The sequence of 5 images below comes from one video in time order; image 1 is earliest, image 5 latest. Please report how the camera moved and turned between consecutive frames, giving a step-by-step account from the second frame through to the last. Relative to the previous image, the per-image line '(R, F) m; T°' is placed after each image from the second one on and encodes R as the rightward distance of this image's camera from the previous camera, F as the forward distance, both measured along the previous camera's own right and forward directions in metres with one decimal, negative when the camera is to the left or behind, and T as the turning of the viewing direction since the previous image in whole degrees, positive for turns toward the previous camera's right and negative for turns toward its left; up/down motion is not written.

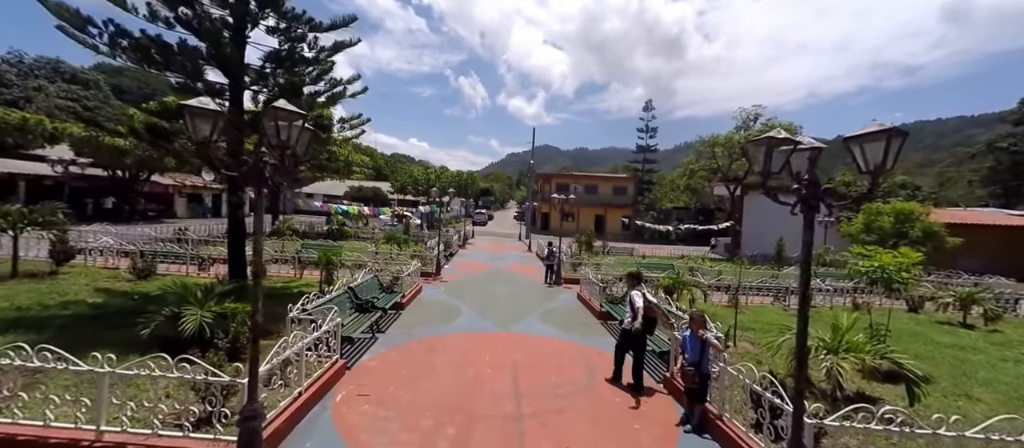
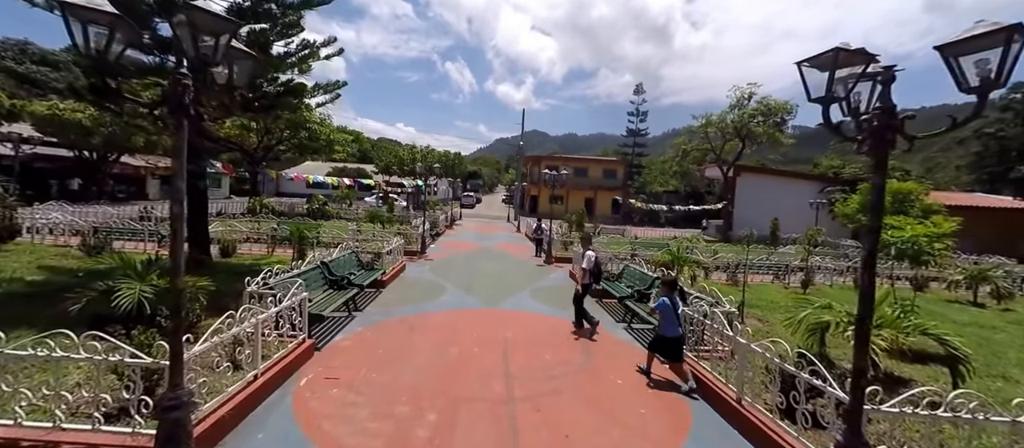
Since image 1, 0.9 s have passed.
(0.0, +0.7) m; +2°
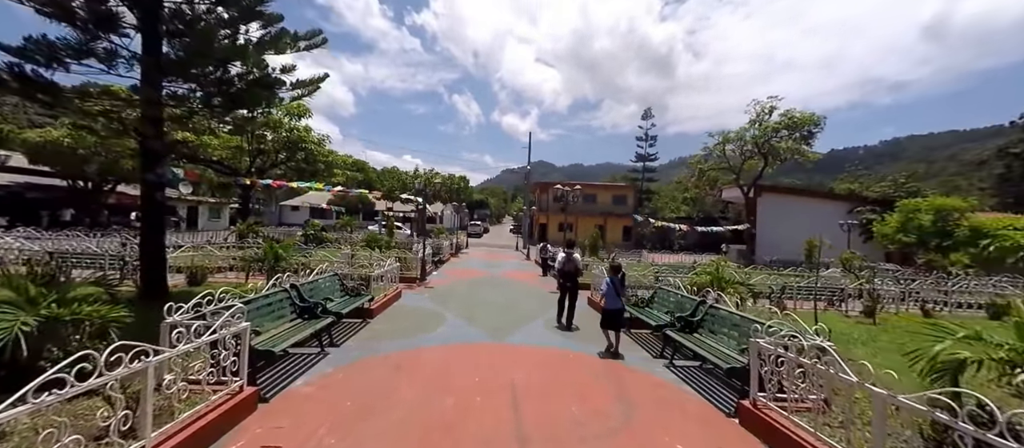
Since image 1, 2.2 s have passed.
(0.0, +1.3) m; -1°
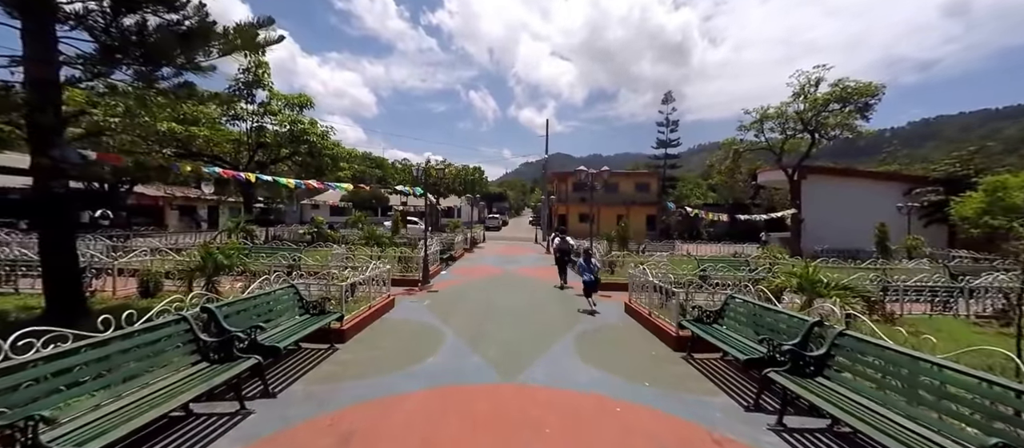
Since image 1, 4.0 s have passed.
(+0.1, +1.9) m; -3°
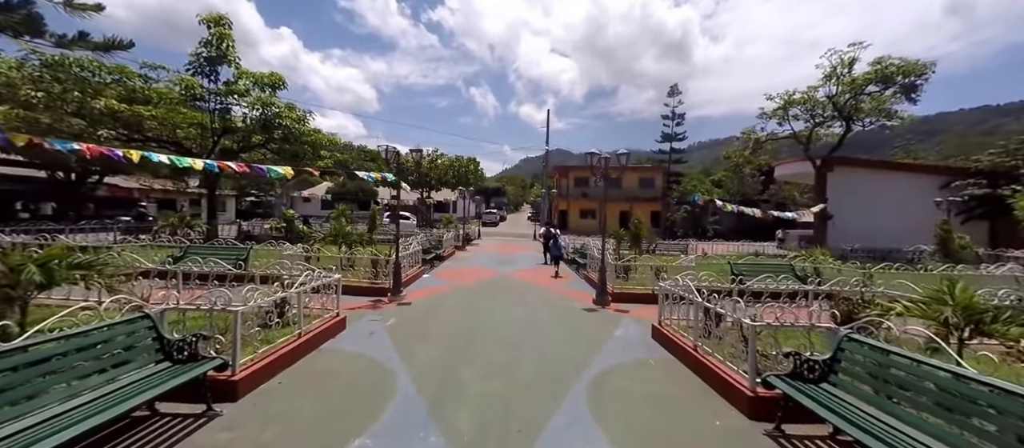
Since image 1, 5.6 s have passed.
(+0.2, +2.1) m; 0°
